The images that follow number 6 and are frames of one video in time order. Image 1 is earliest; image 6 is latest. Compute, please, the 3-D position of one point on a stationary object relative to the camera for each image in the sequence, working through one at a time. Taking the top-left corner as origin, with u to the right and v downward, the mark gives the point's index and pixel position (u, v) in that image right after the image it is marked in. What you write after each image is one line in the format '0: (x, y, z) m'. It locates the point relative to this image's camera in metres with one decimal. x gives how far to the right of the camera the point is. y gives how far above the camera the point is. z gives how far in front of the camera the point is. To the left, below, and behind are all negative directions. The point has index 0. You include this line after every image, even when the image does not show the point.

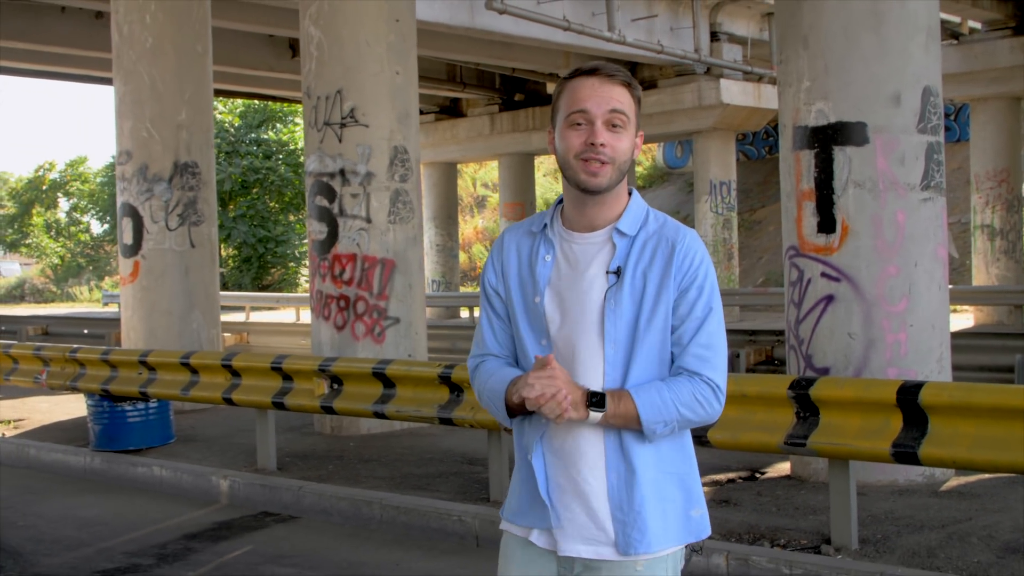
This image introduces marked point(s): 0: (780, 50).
0: (+1.9, +1.6, +7.4) m
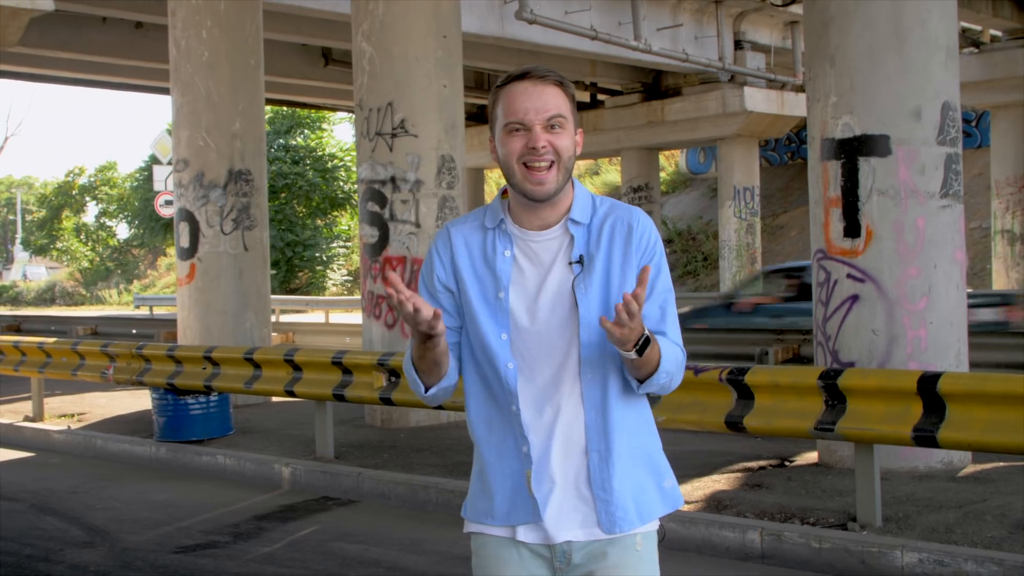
0: (+2.2, +1.6, +7.9) m
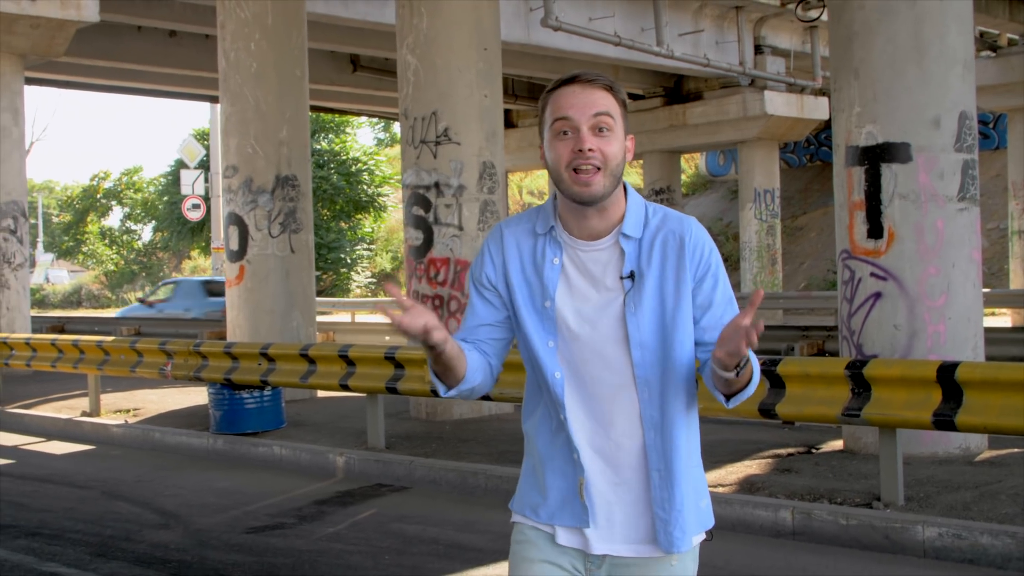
0: (+2.5, +1.6, +8.4) m
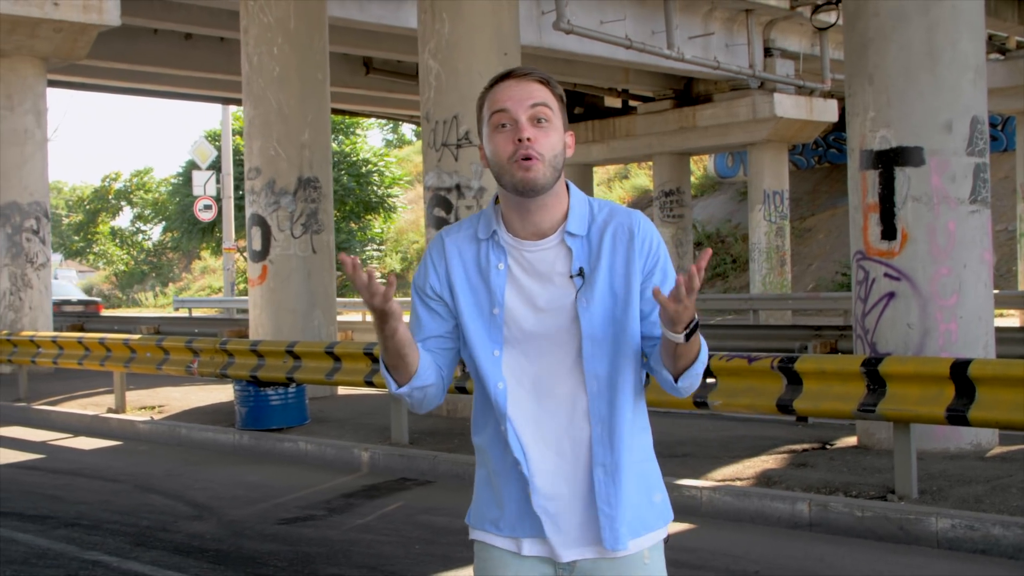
0: (+2.7, +1.6, +8.6) m
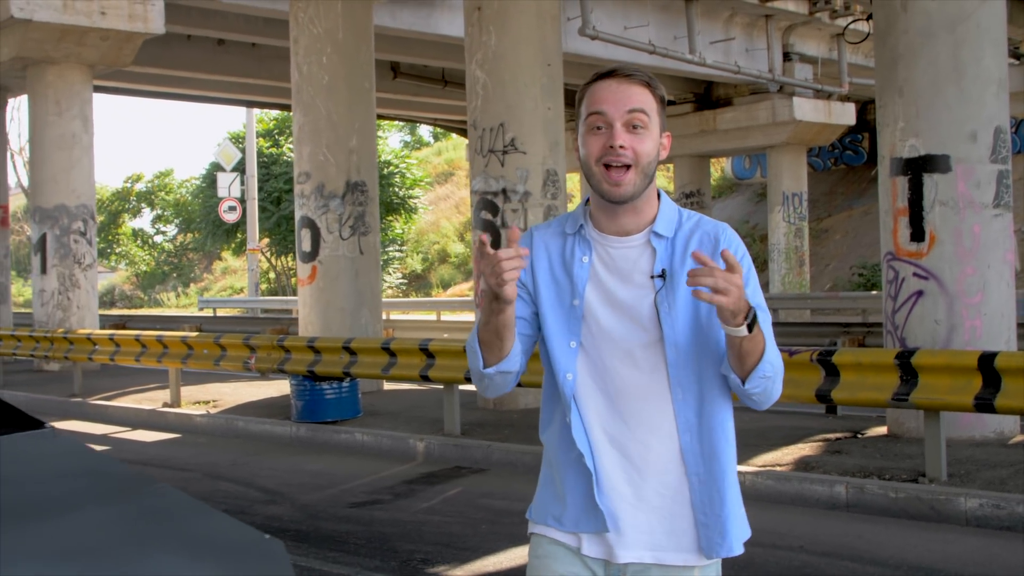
0: (+3.1, +1.6, +9.2) m
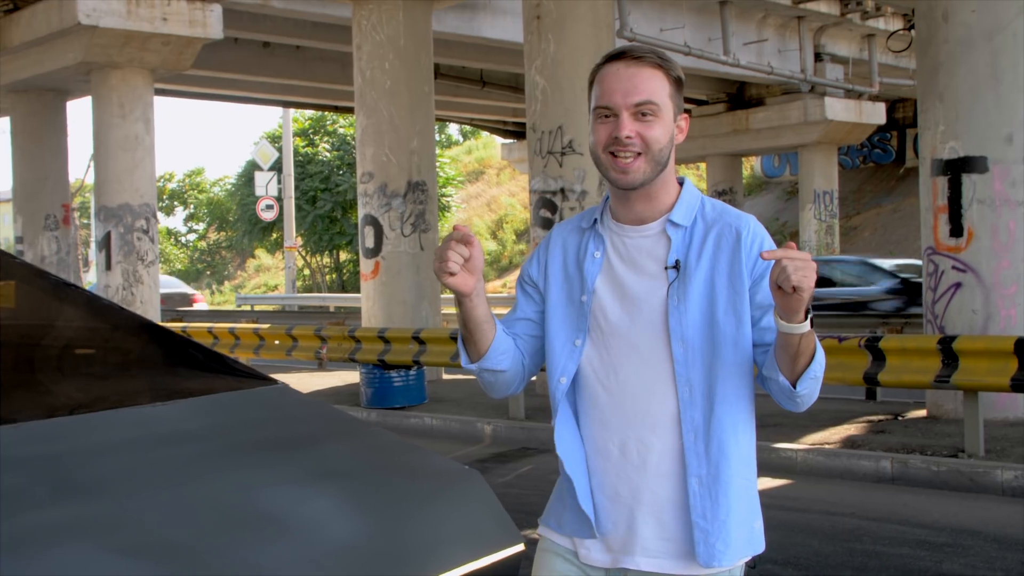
0: (+3.7, +1.7, +9.8) m
